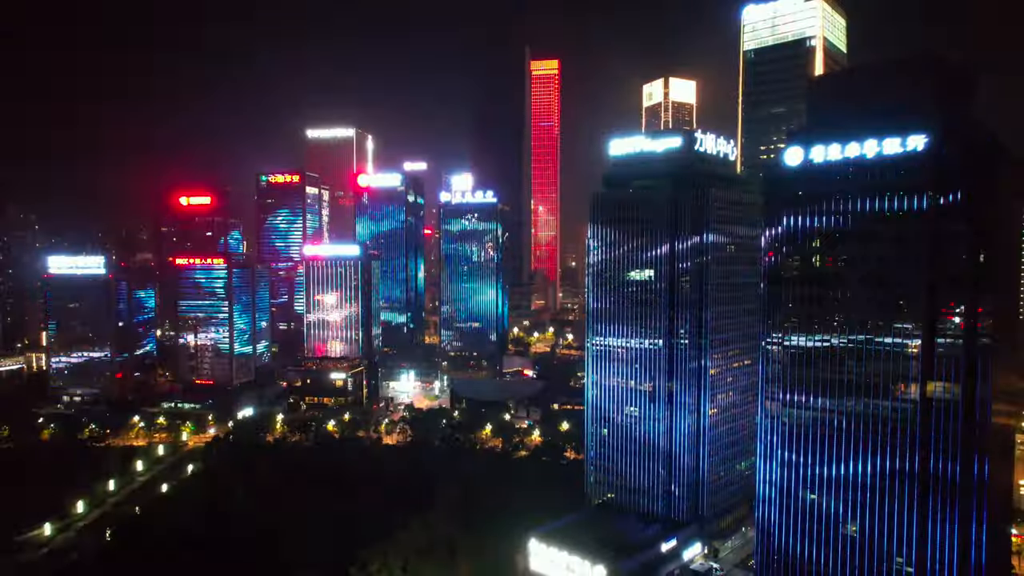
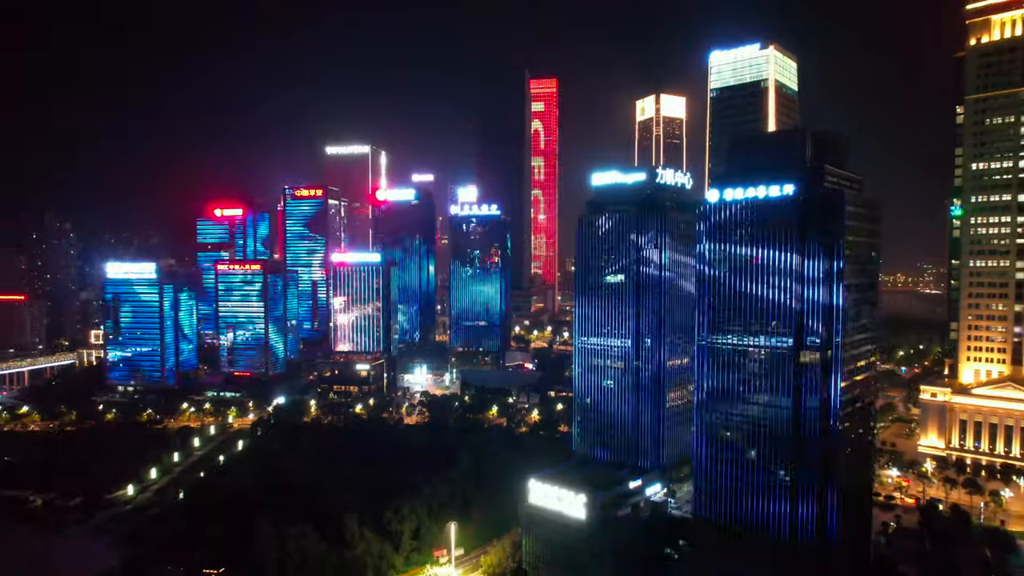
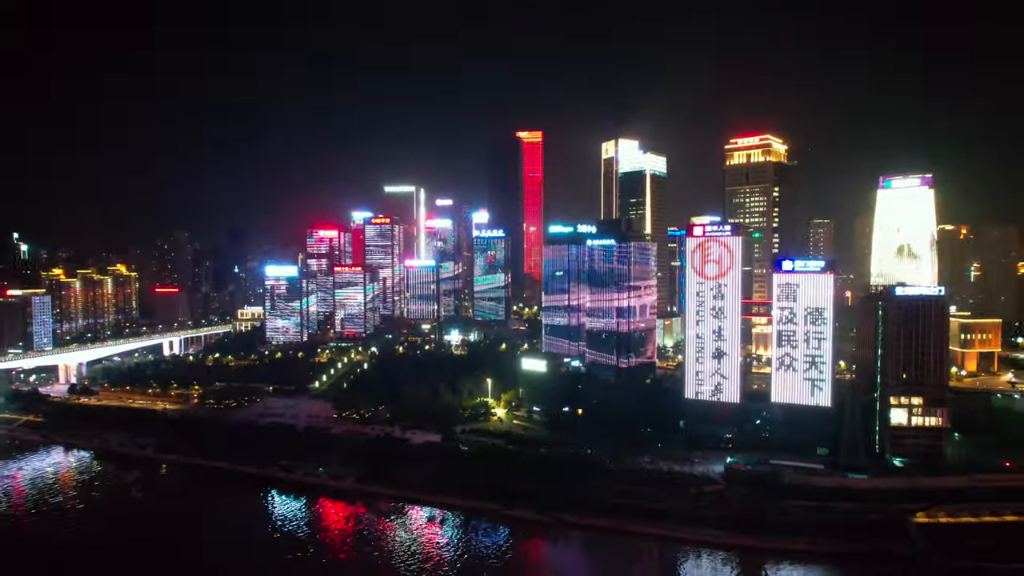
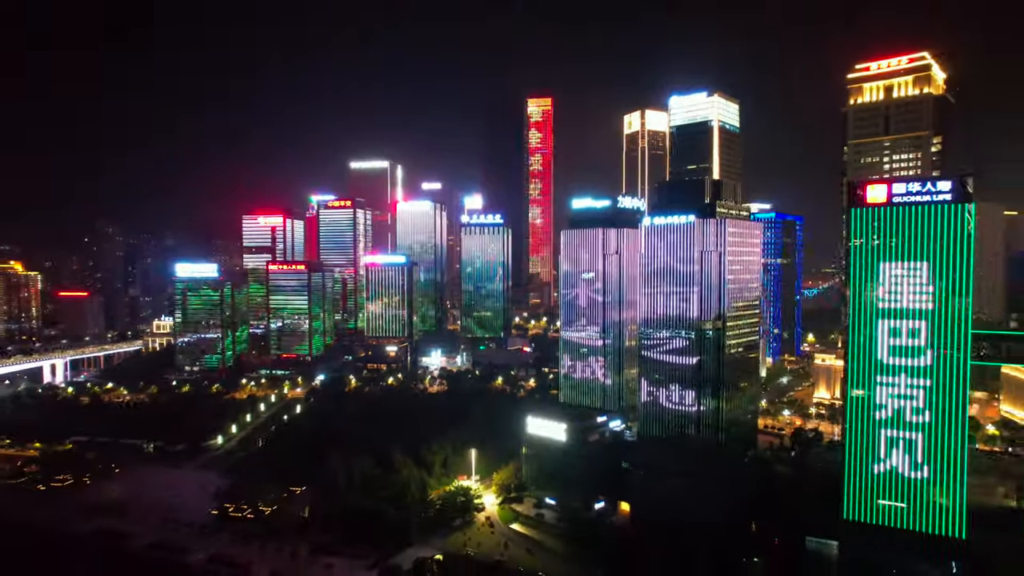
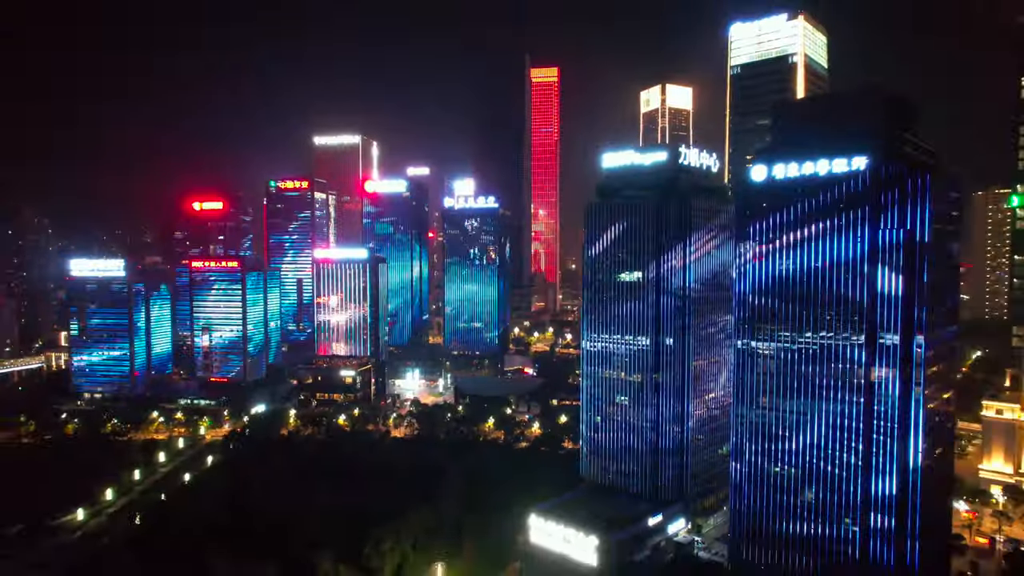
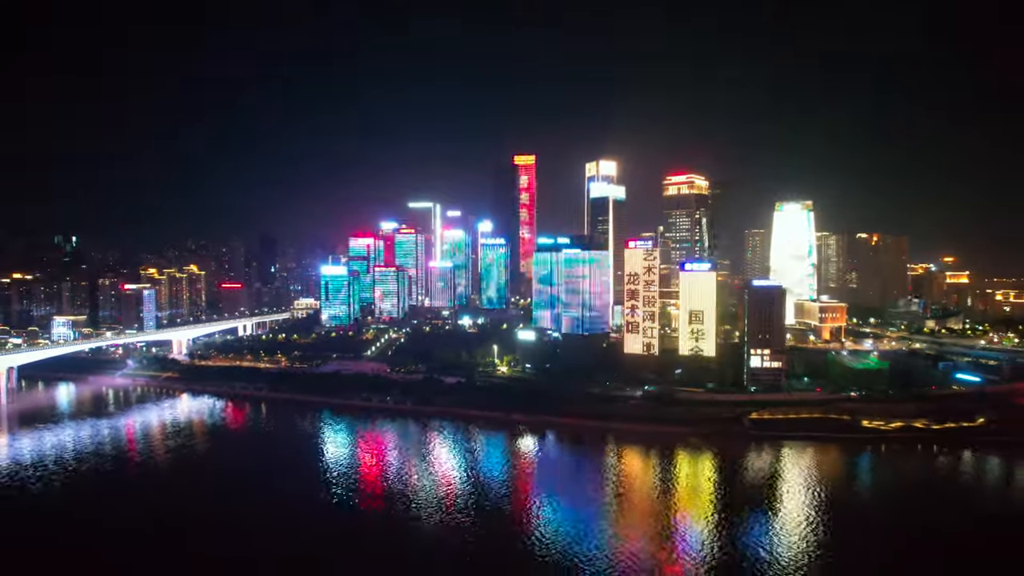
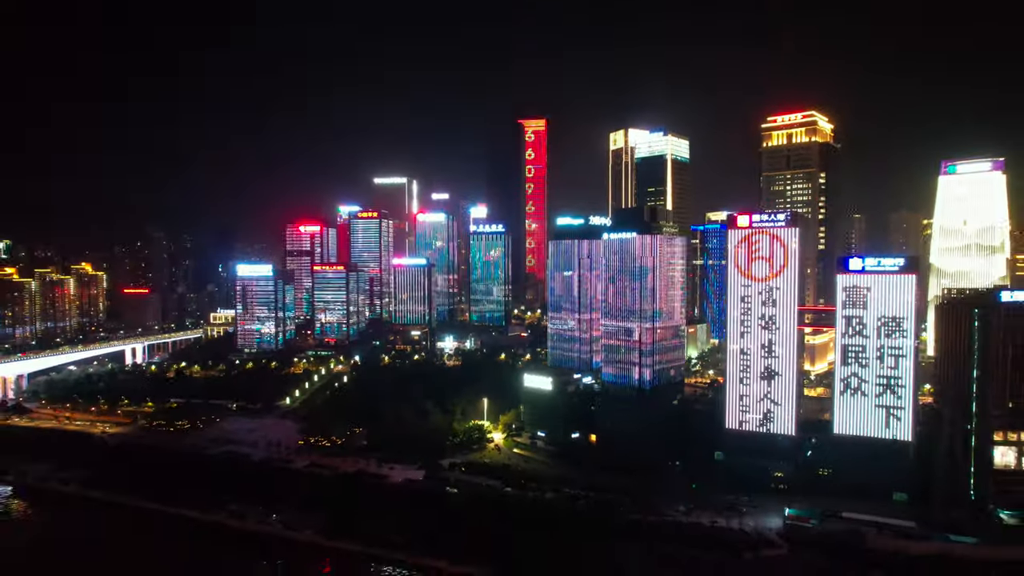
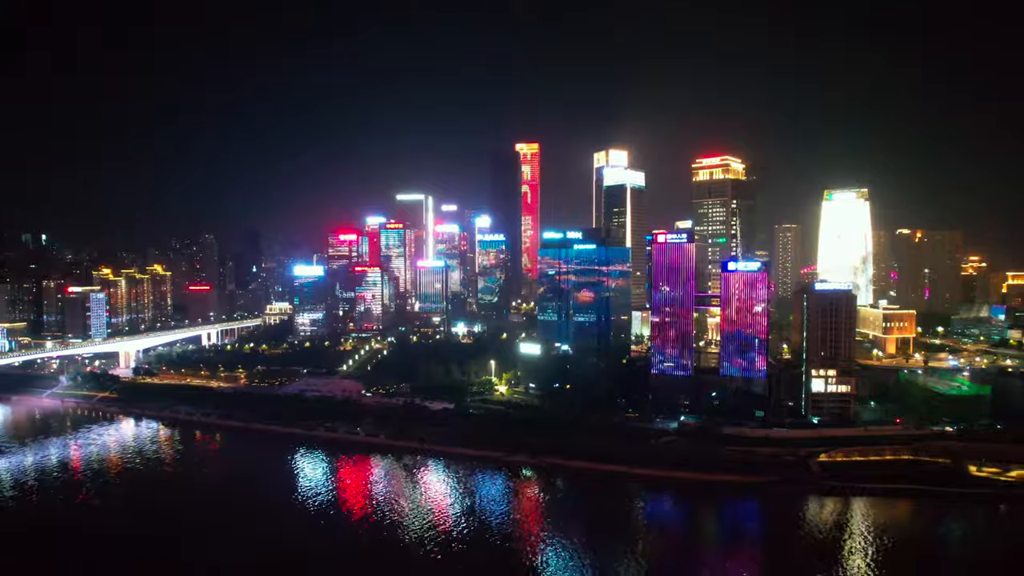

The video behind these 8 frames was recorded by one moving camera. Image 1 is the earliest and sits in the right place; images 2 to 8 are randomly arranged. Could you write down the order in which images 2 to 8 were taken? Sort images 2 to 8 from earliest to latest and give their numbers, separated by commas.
5, 2, 4, 7, 3, 8, 6
